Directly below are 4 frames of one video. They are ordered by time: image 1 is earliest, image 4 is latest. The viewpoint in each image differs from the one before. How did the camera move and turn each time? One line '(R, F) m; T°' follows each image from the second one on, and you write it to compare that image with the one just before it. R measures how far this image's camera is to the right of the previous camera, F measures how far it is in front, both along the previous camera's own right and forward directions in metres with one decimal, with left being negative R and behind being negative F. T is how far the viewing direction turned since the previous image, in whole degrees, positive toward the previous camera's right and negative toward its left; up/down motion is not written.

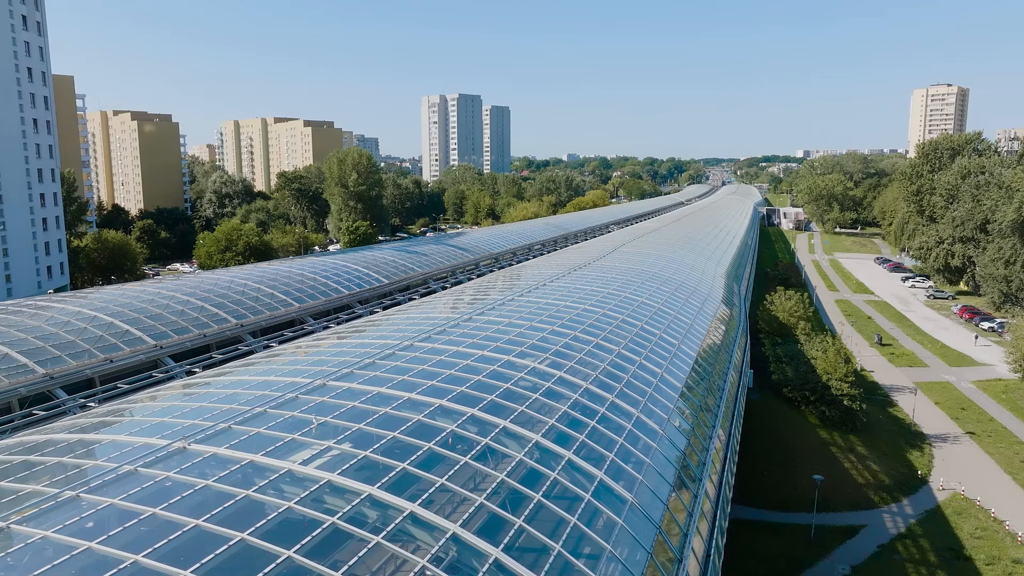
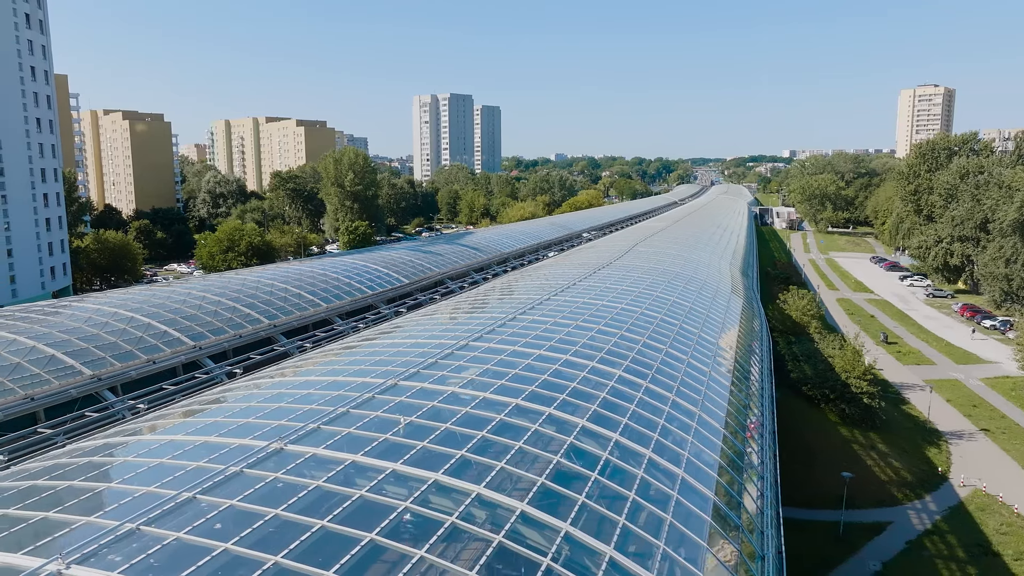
(-1.1, 0.0) m; +1°
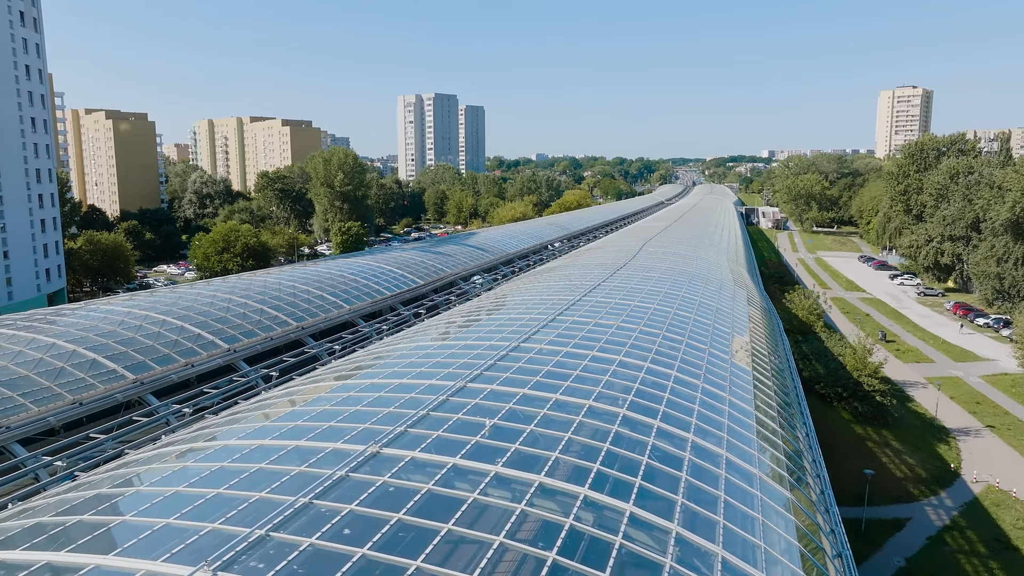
(-1.1, 0.0) m; +1°
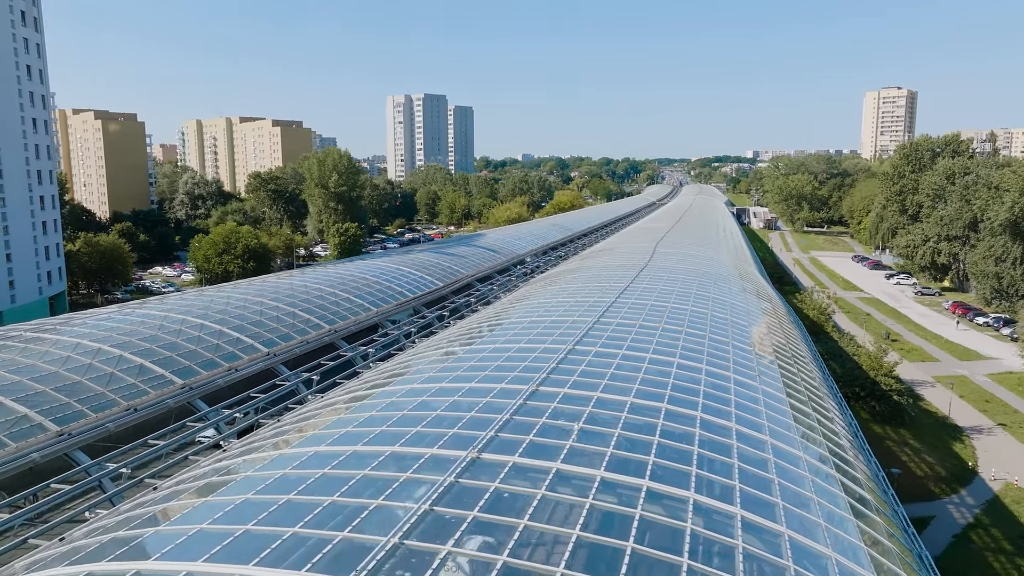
(-1.1, 0.0) m; +1°
